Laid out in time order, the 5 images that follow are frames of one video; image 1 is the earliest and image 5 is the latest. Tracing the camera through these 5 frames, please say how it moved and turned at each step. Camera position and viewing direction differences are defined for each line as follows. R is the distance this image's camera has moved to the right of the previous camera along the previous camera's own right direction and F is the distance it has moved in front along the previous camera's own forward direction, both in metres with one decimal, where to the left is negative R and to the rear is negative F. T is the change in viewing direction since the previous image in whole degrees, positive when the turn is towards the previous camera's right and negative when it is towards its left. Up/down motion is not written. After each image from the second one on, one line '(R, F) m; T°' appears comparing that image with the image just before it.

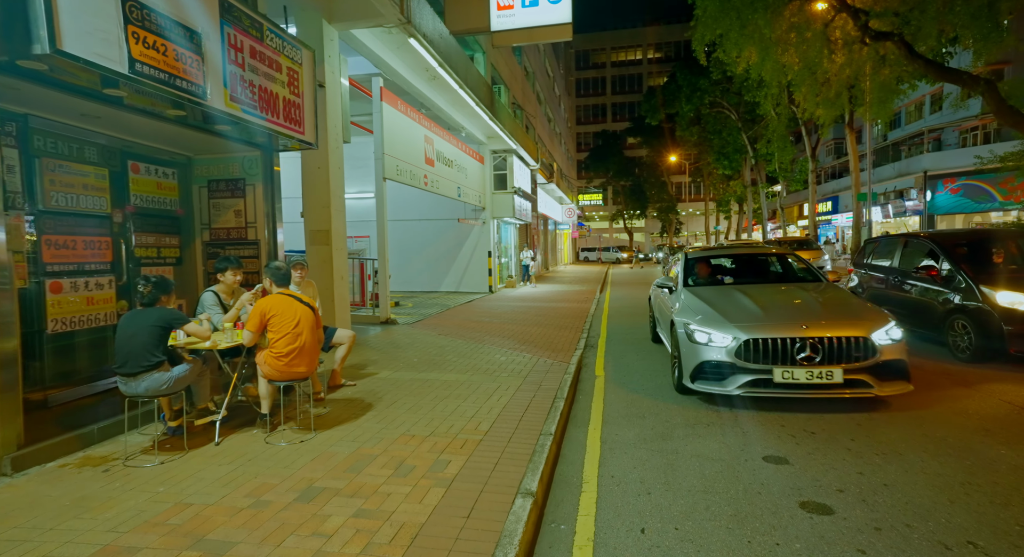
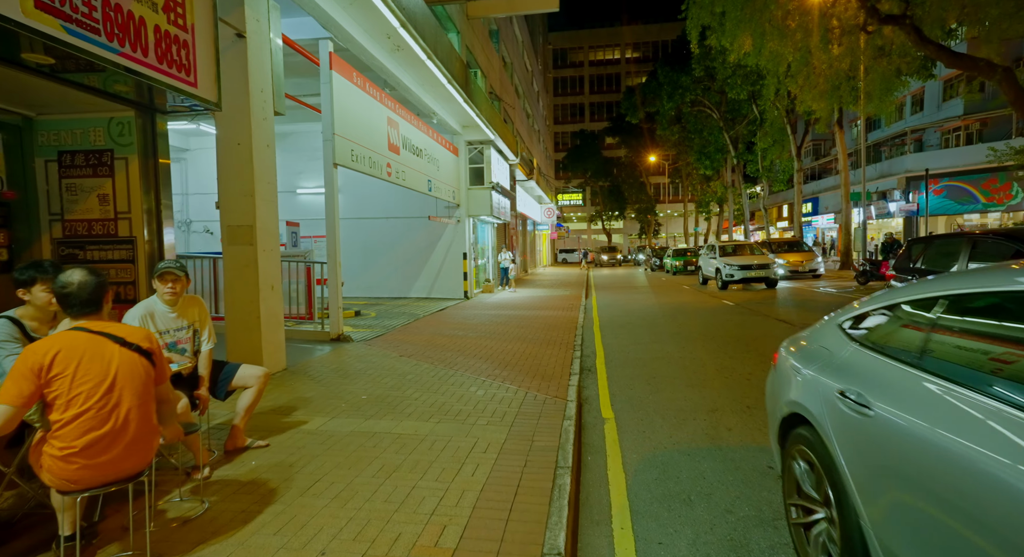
(0.0, +1.7) m; +3°
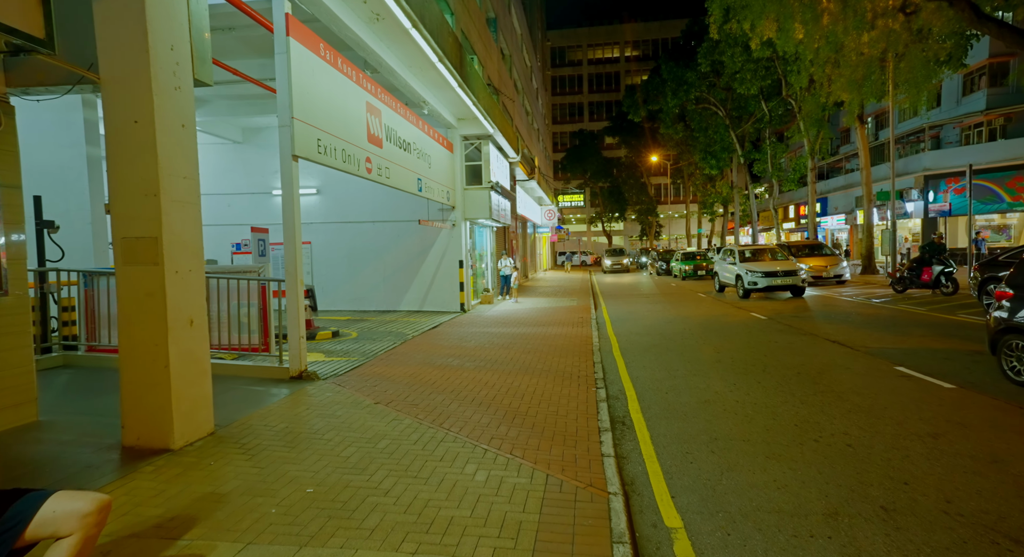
(-0.1, +1.8) m; 0°
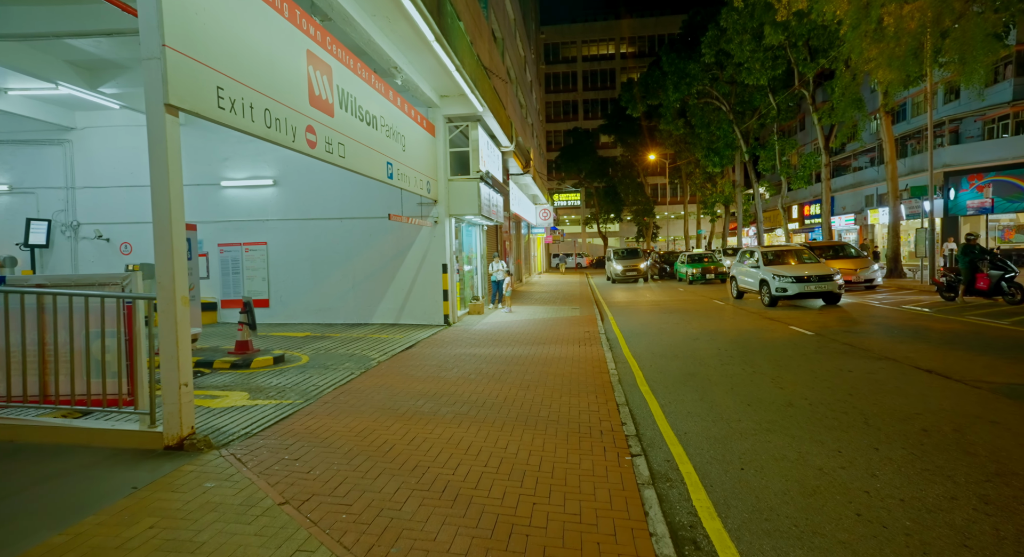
(0.0, +2.4) m; +1°
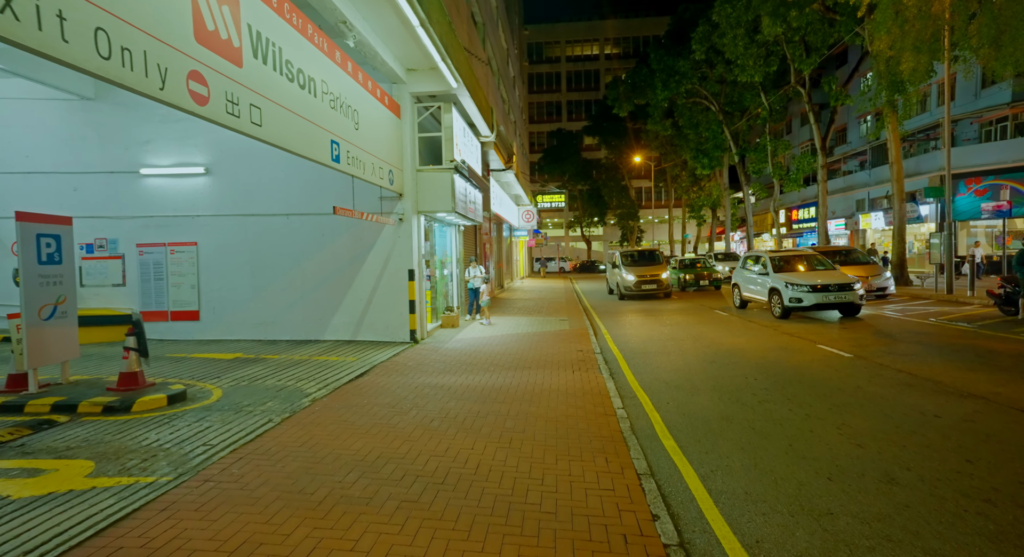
(+0.1, +2.1) m; +2°
